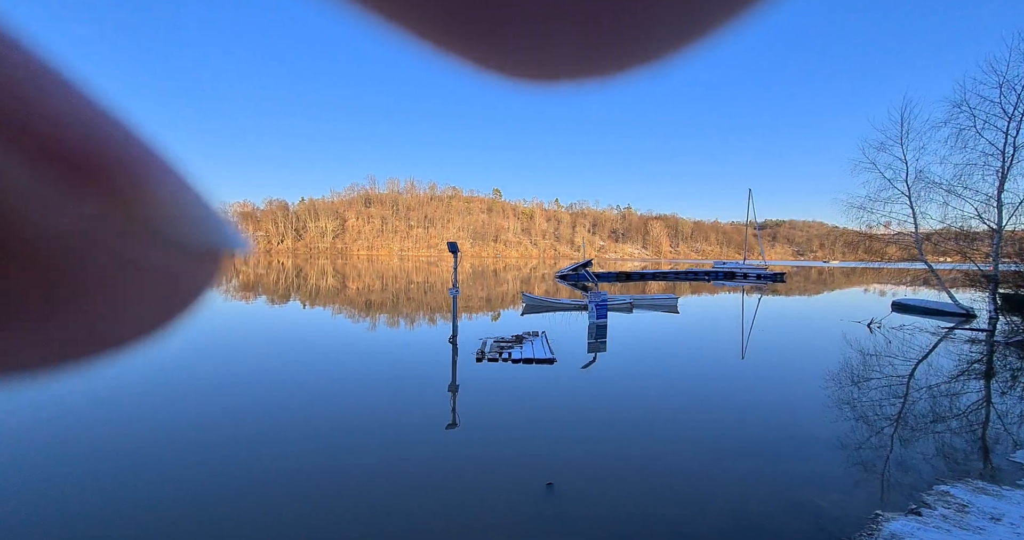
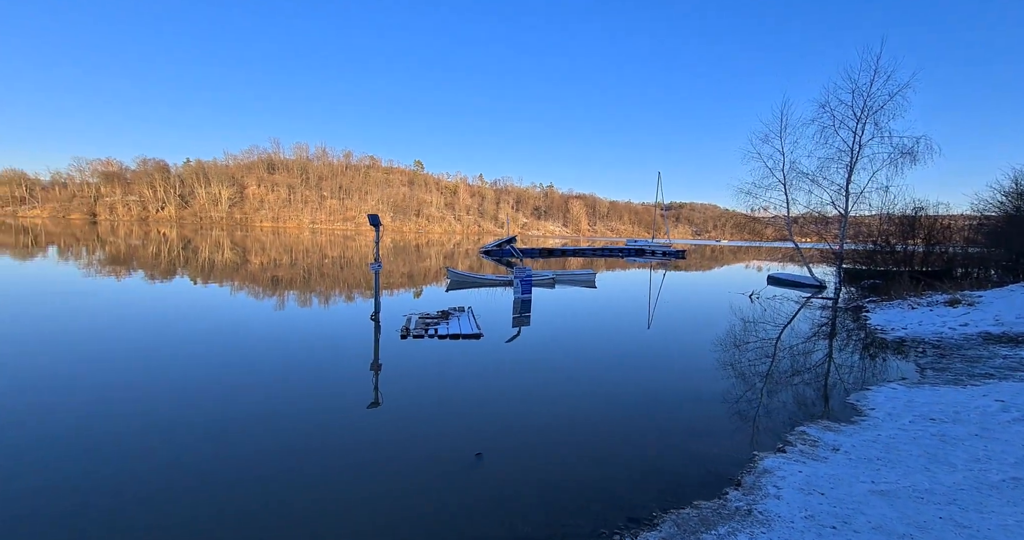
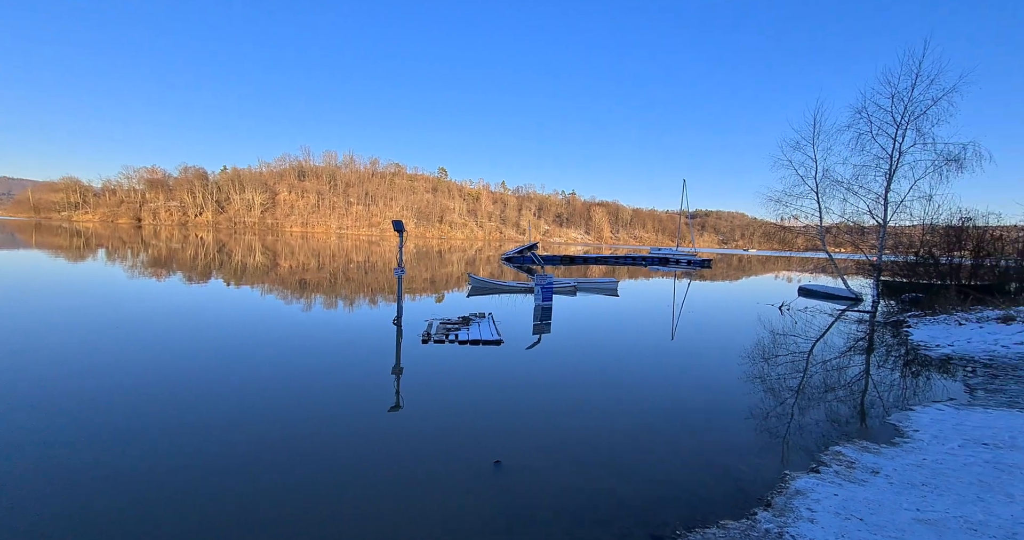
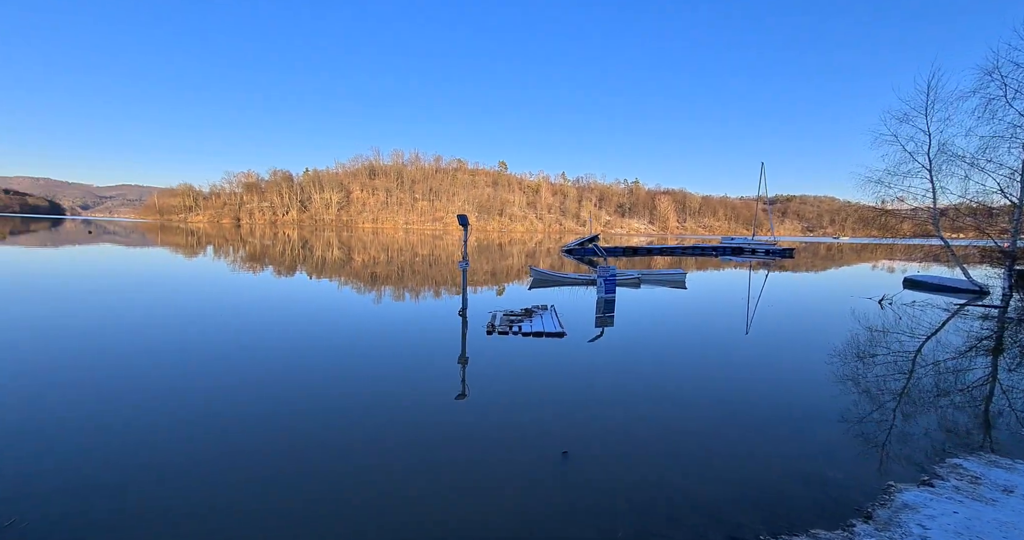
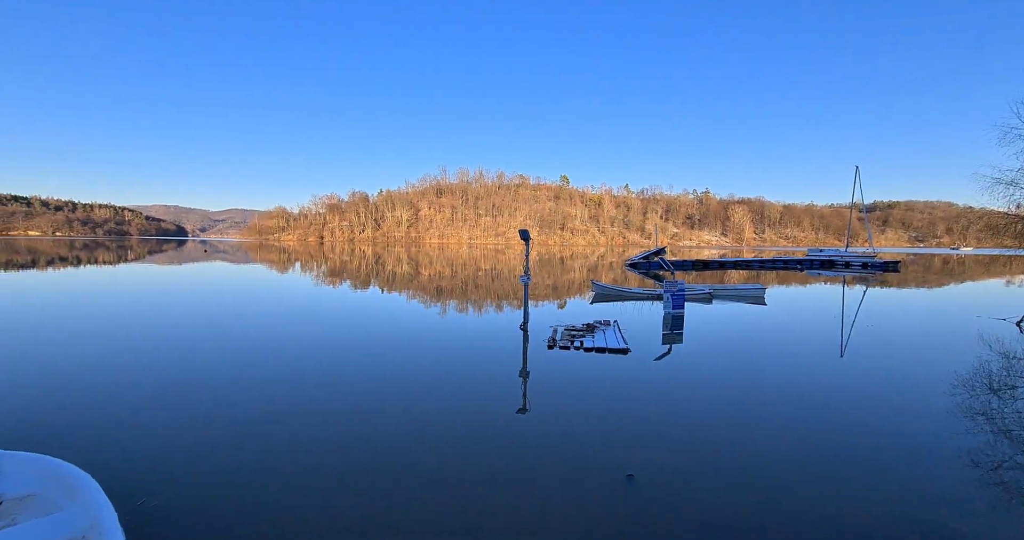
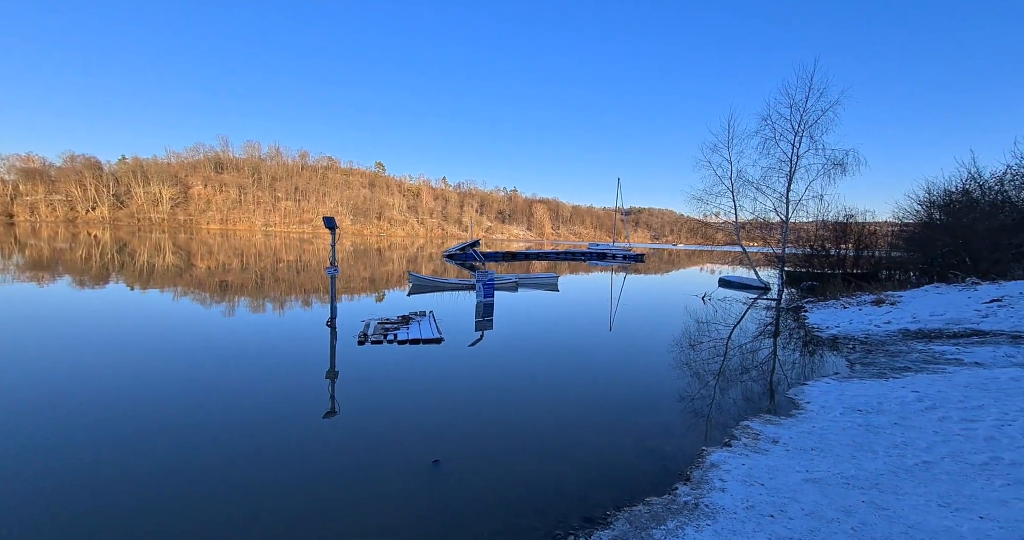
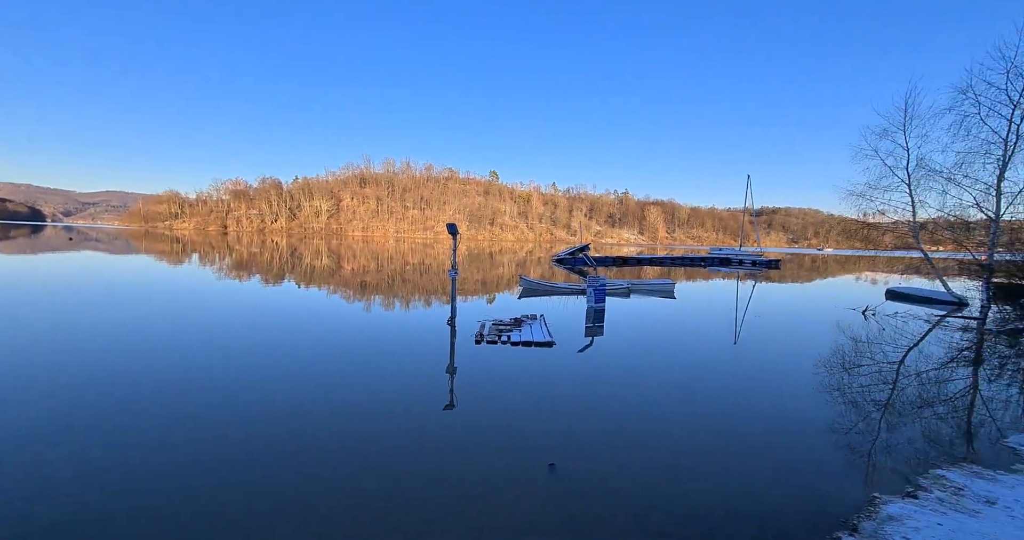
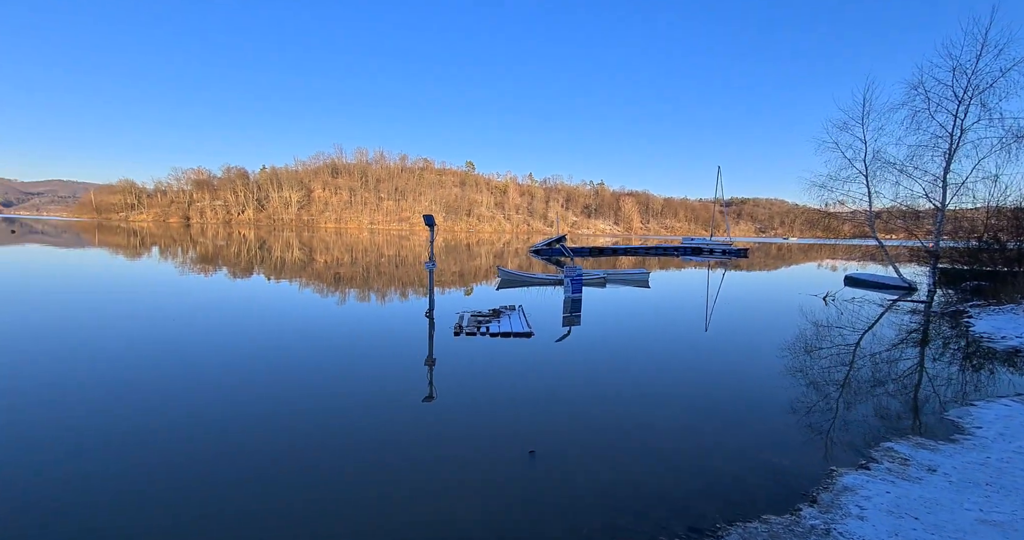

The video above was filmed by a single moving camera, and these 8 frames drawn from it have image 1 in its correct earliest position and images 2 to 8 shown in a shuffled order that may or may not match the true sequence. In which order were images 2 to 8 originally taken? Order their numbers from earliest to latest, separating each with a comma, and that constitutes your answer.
5, 7, 3, 6, 2, 8, 4
